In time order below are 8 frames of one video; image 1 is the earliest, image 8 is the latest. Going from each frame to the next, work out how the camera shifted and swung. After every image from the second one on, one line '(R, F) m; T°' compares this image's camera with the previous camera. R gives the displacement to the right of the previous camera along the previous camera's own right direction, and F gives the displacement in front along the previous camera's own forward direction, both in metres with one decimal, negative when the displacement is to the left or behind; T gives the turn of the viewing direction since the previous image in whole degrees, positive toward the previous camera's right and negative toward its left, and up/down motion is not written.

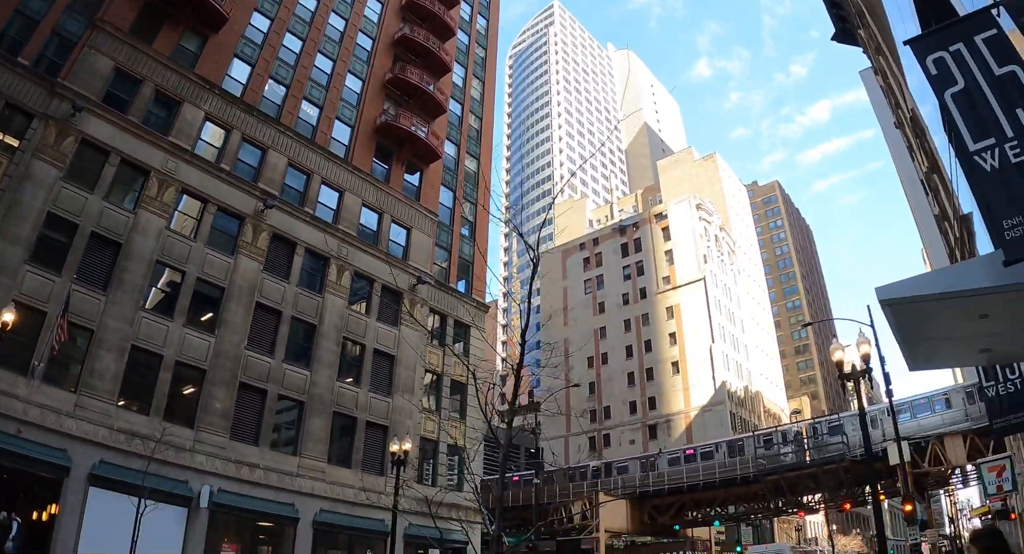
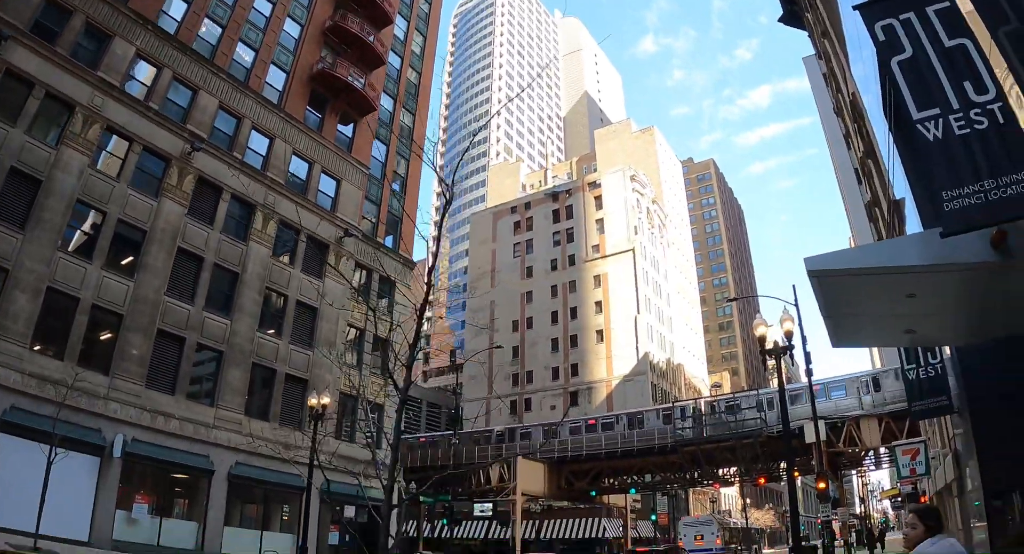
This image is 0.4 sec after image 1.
(-0.7, +0.1) m; +7°
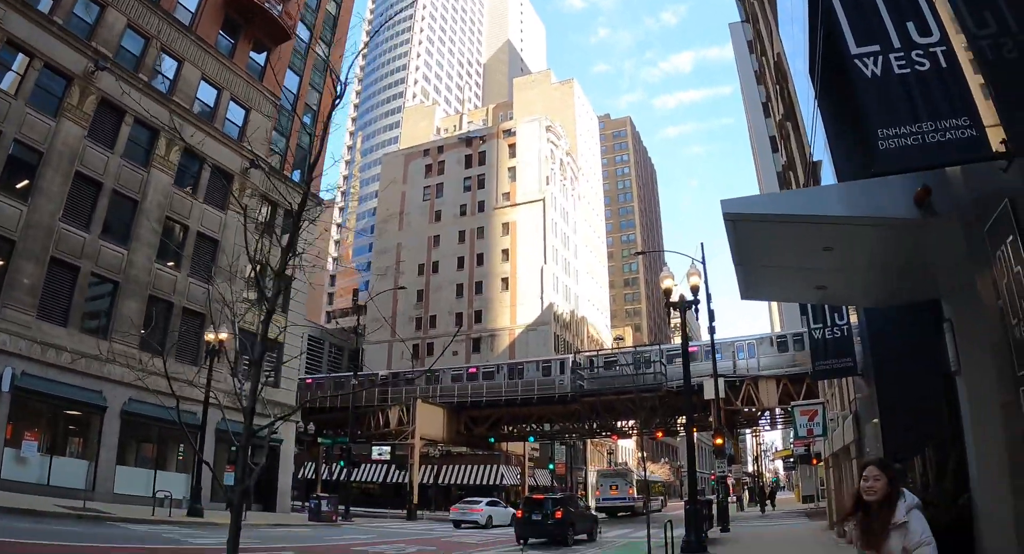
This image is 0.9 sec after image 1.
(-0.9, -0.3) m; +9°
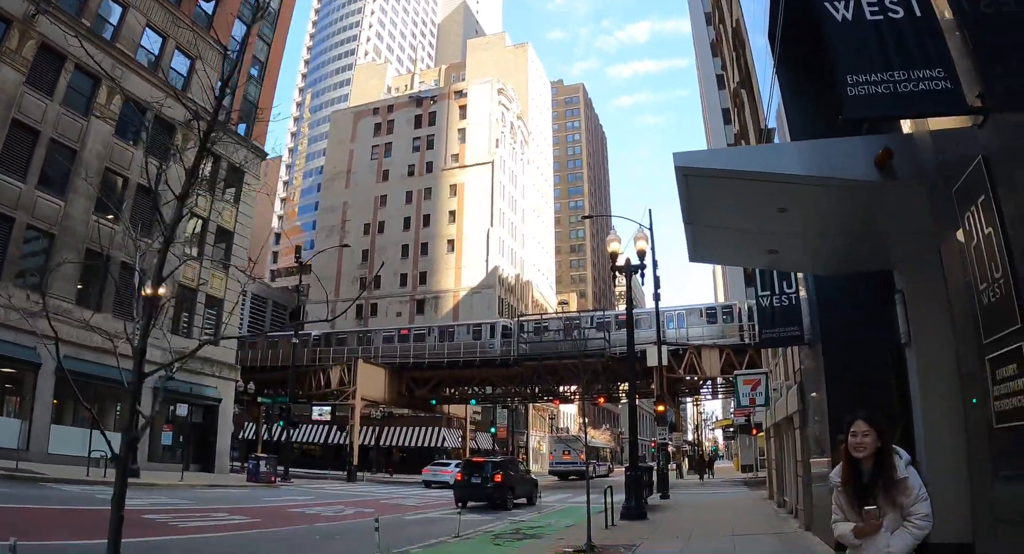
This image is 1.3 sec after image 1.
(-0.2, -0.2) m; +5°
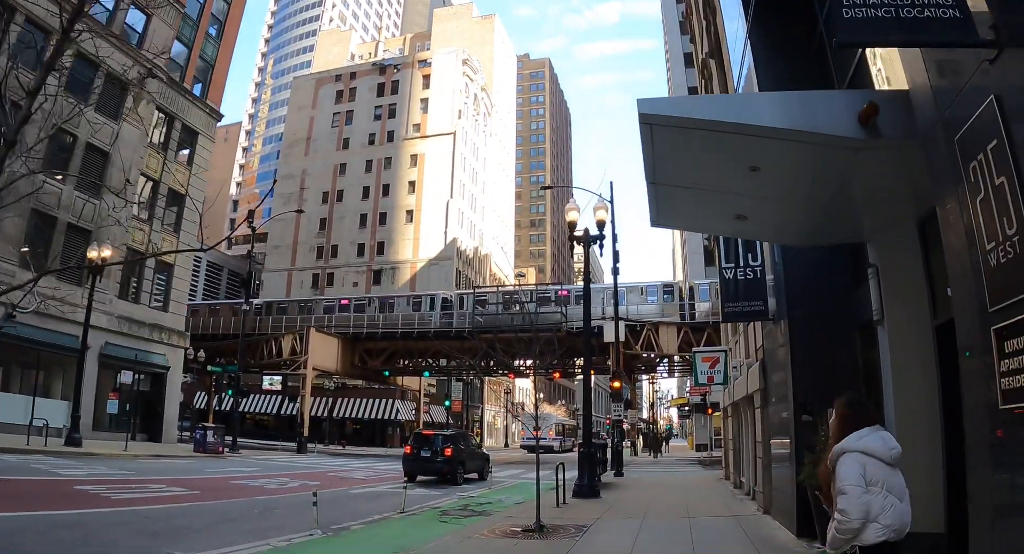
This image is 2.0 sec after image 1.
(+0.1, +0.6) m; +4°
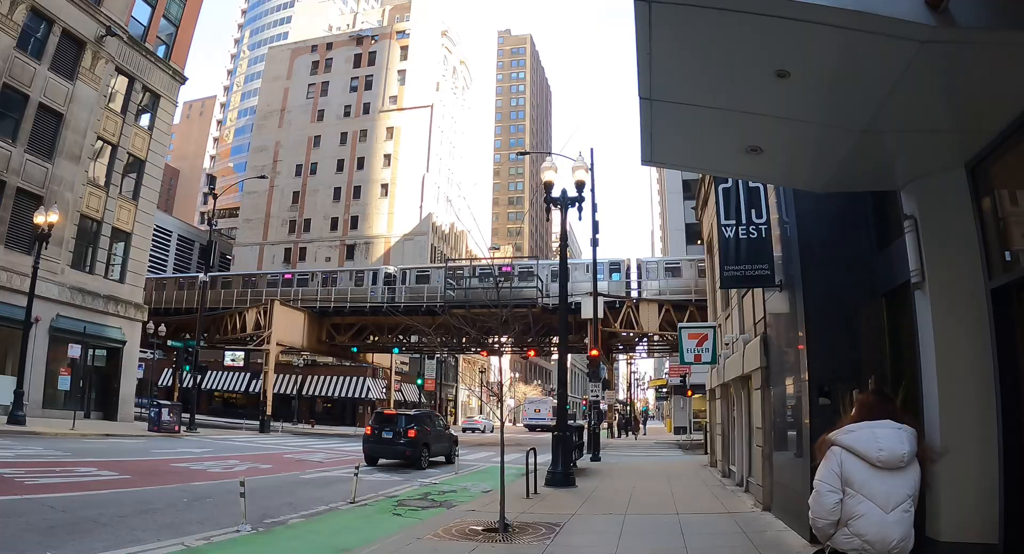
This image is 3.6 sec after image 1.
(+0.2, +1.4) m; +2°
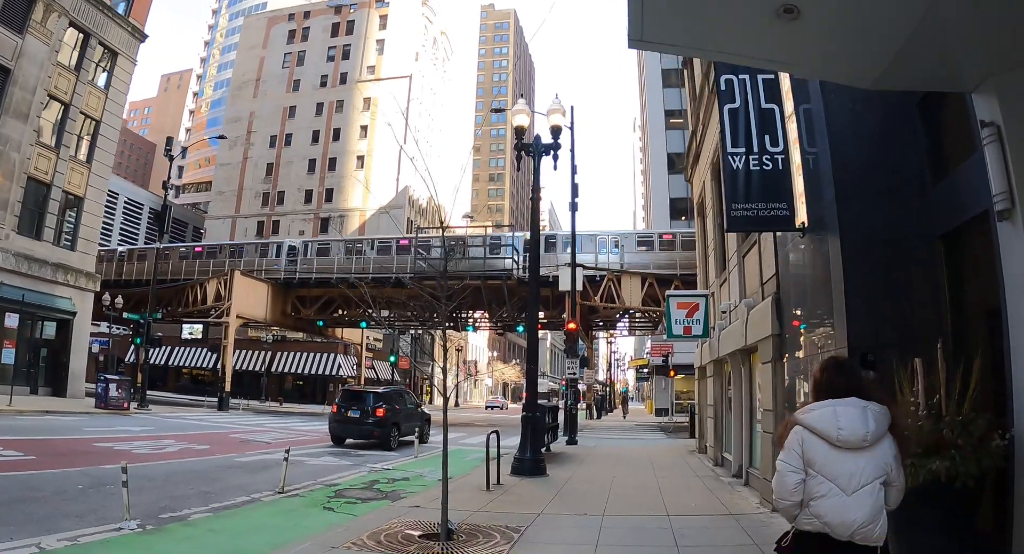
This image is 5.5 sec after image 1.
(+0.3, +1.7) m; +2°
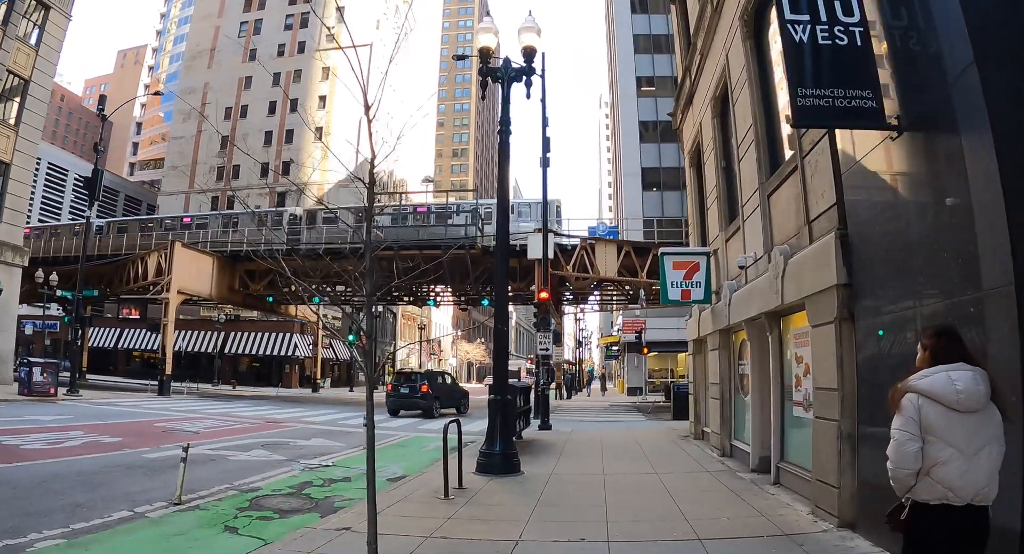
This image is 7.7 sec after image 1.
(0.0, +2.0) m; +3°
